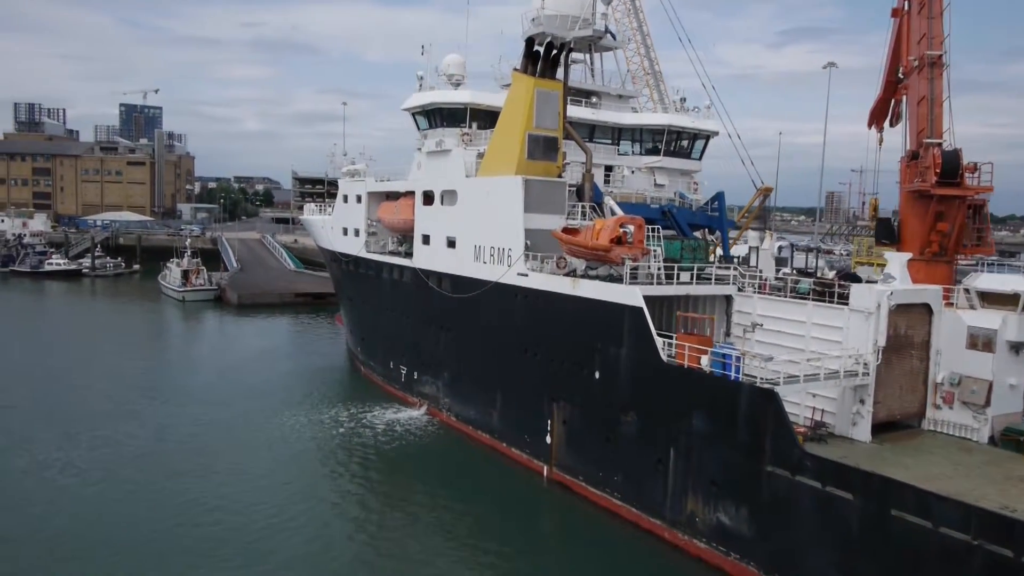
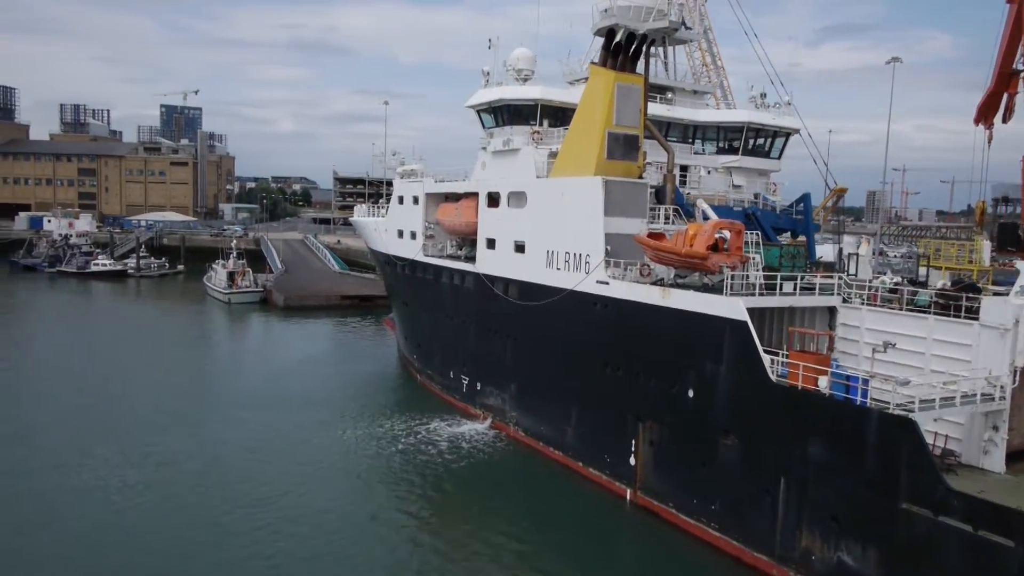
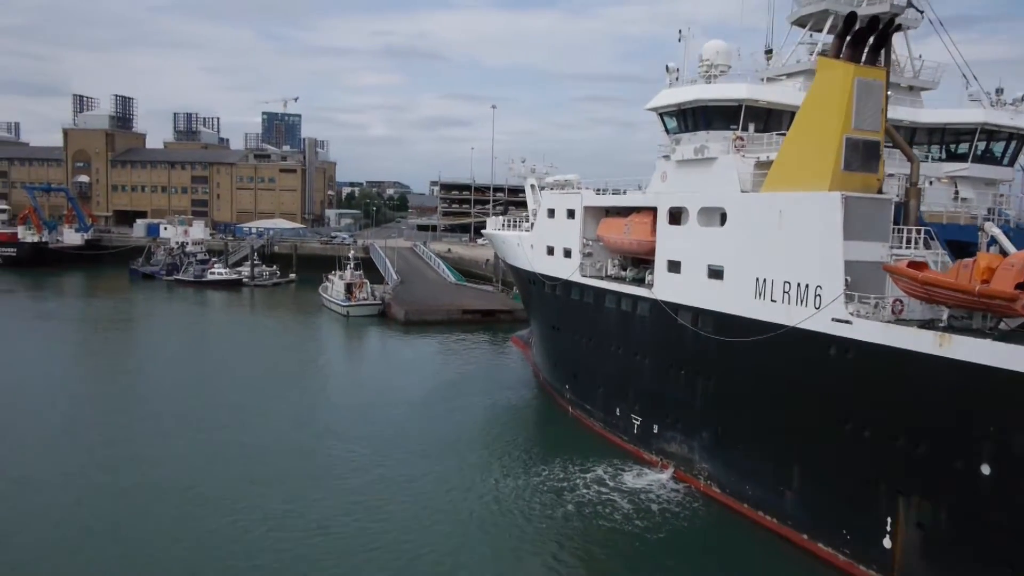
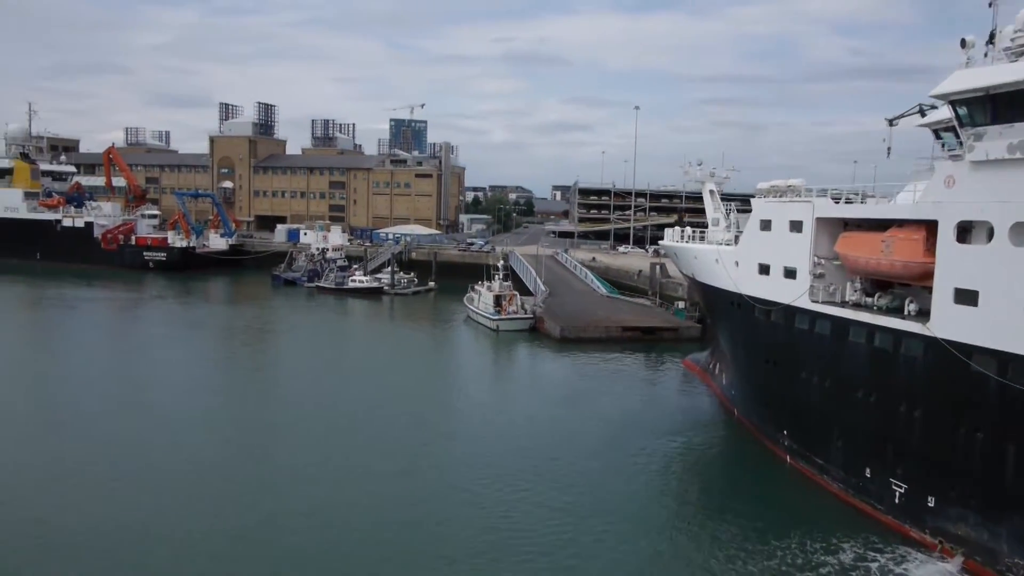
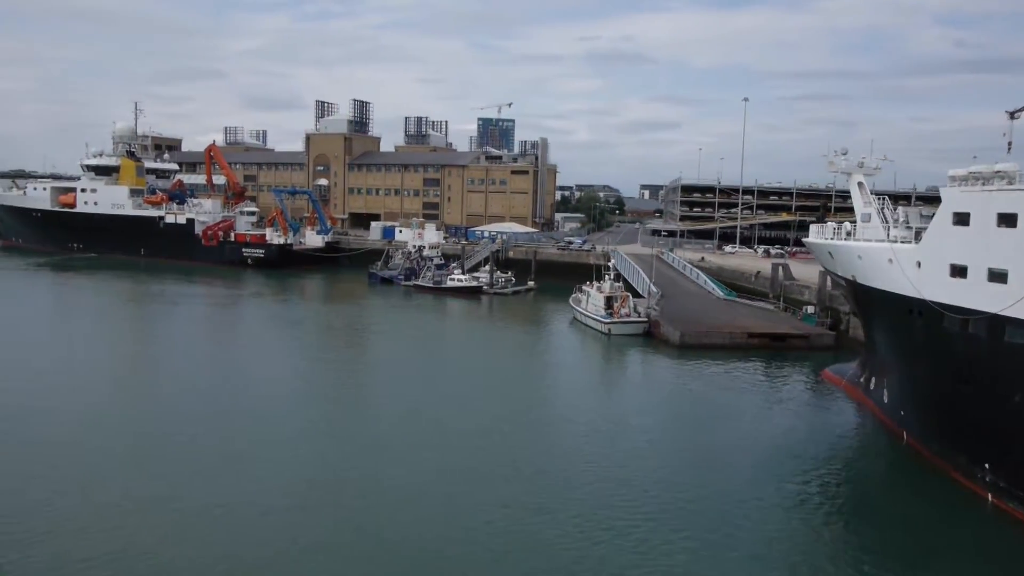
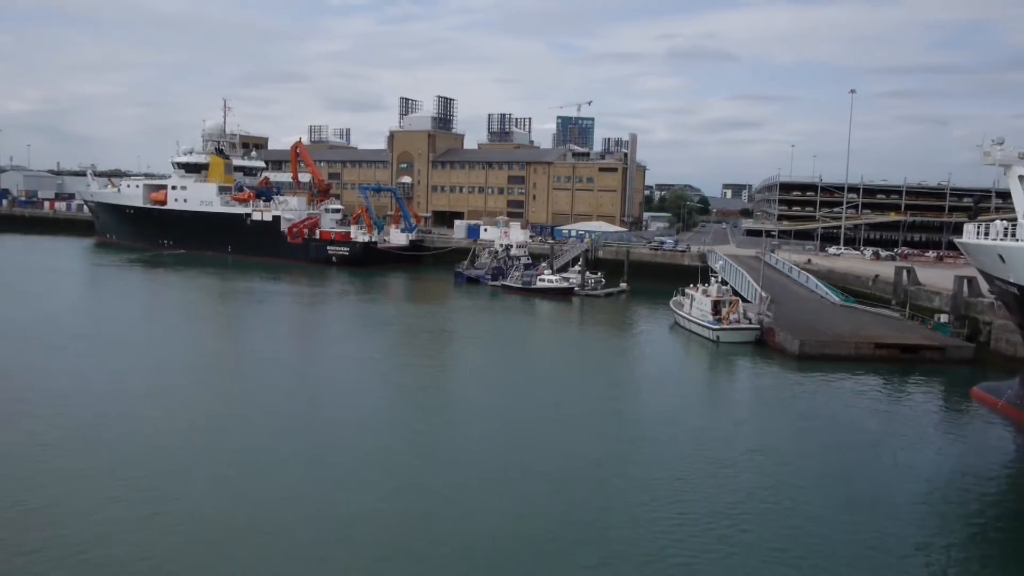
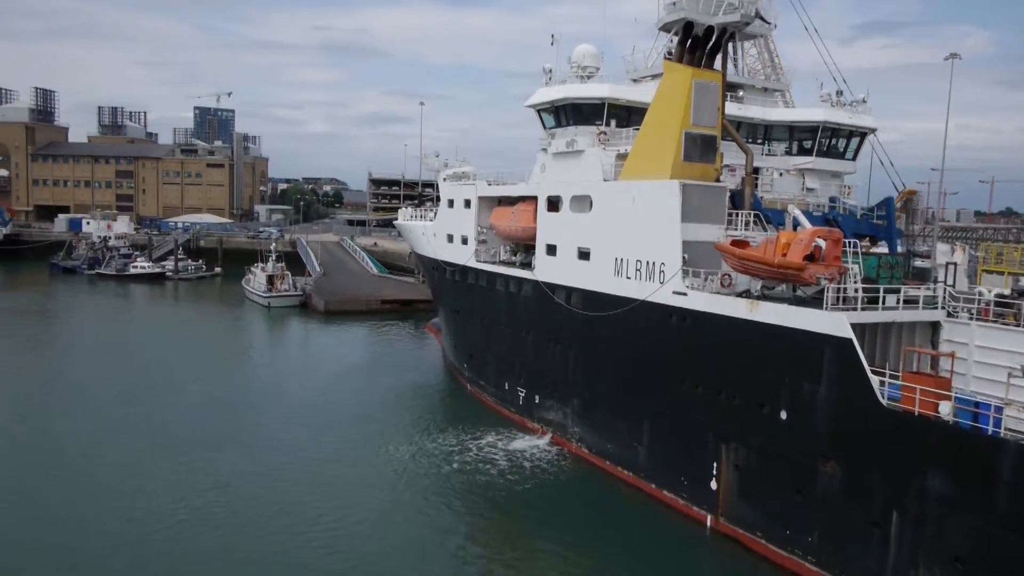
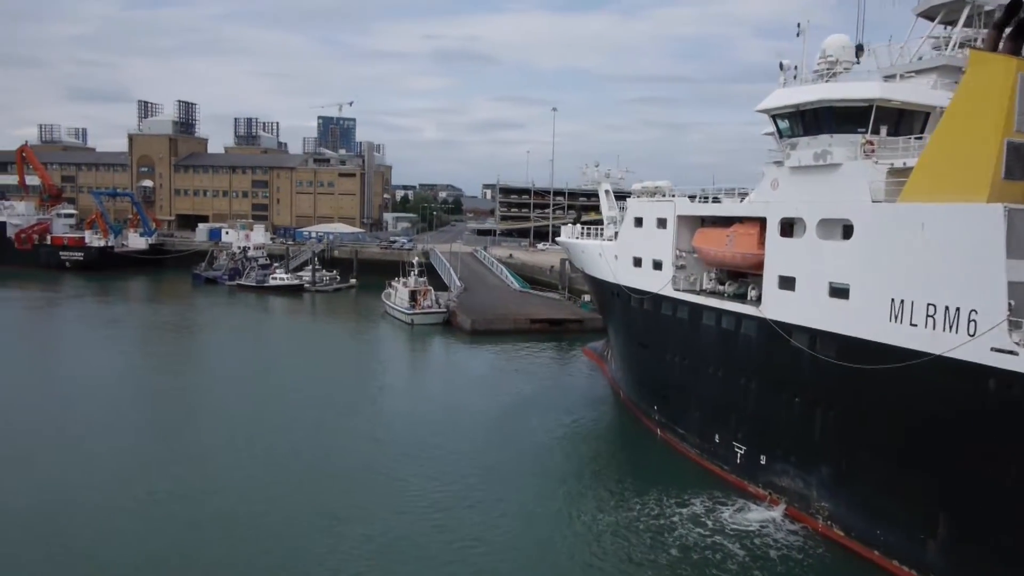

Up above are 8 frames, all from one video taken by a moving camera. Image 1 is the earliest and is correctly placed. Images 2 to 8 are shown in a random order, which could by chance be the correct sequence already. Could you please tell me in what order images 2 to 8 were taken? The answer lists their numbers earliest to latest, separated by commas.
2, 7, 3, 8, 4, 5, 6
